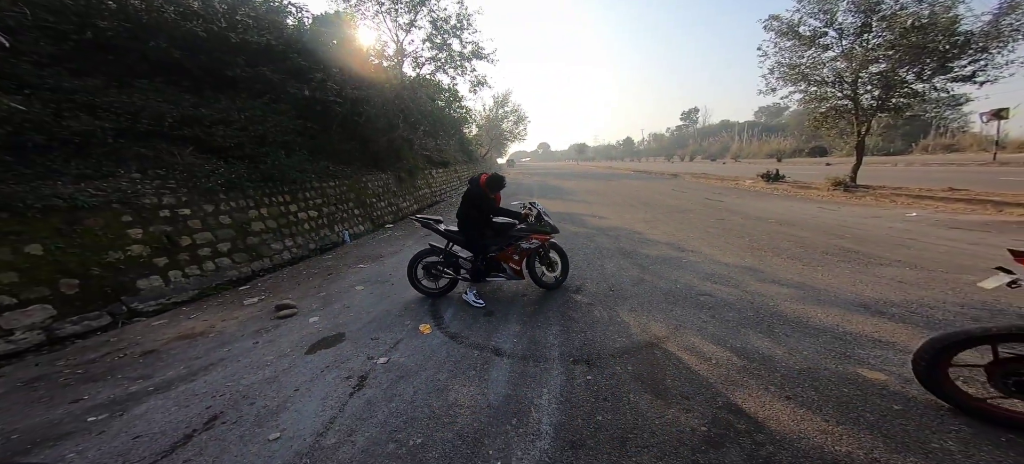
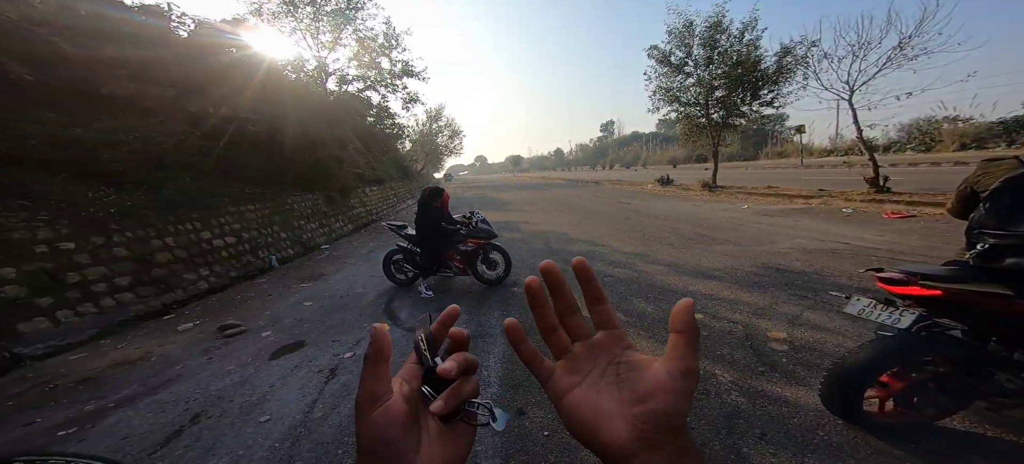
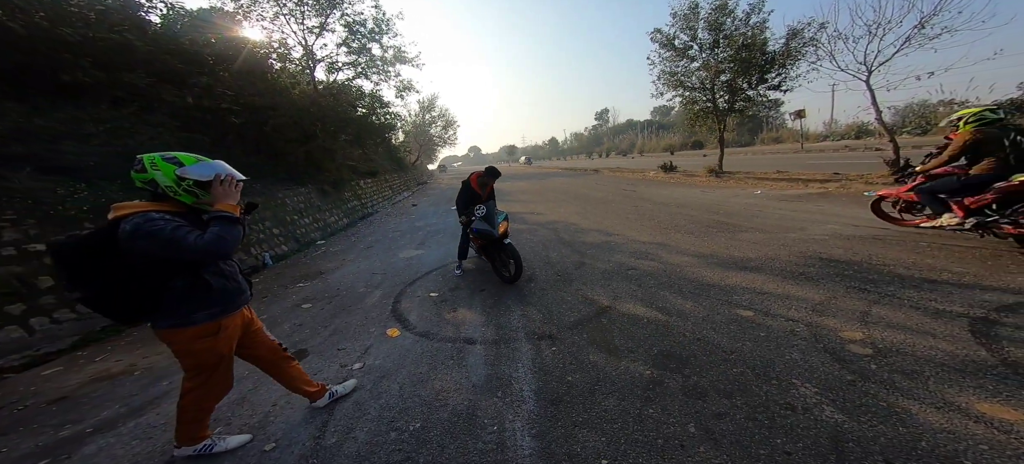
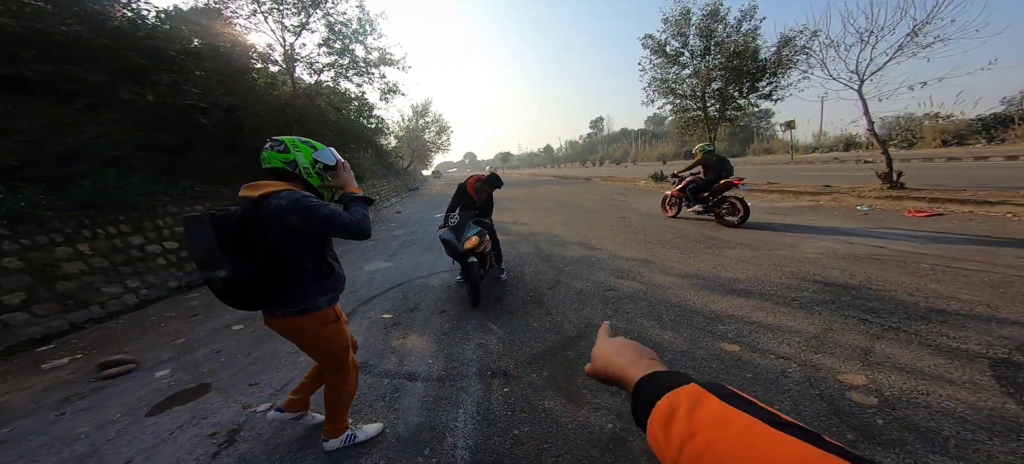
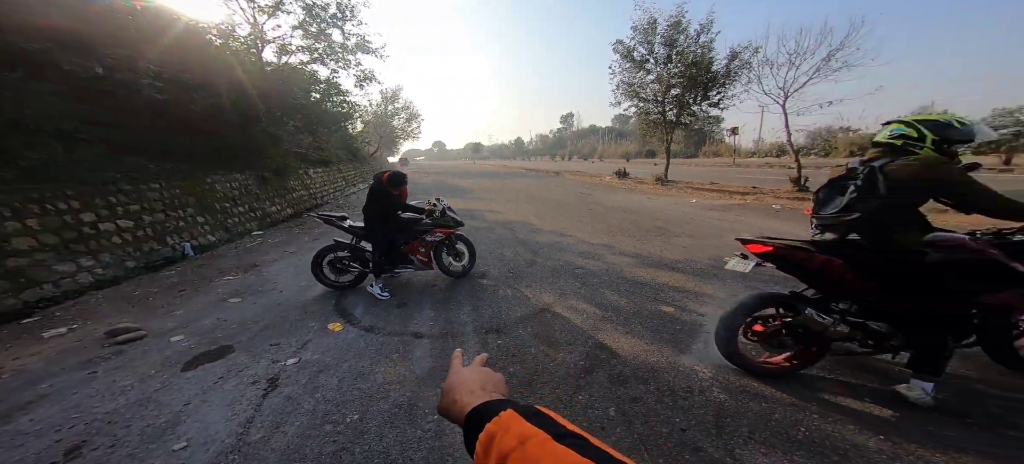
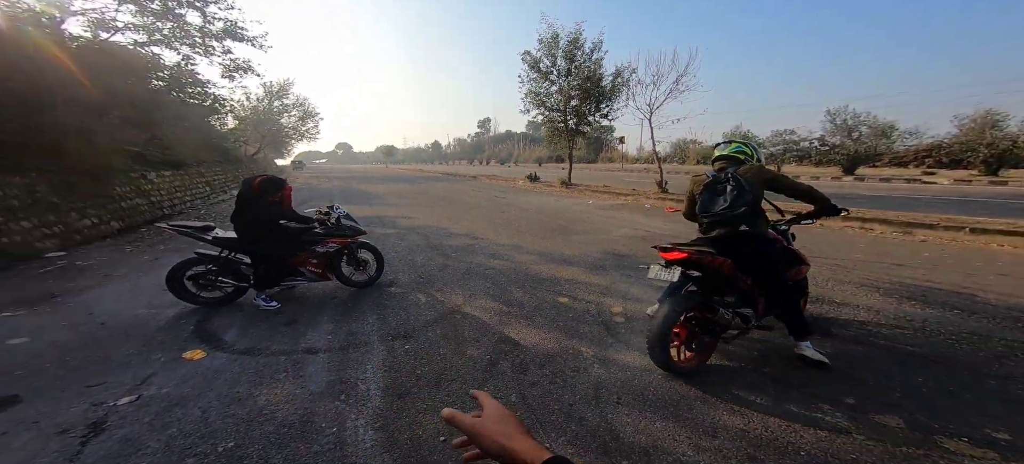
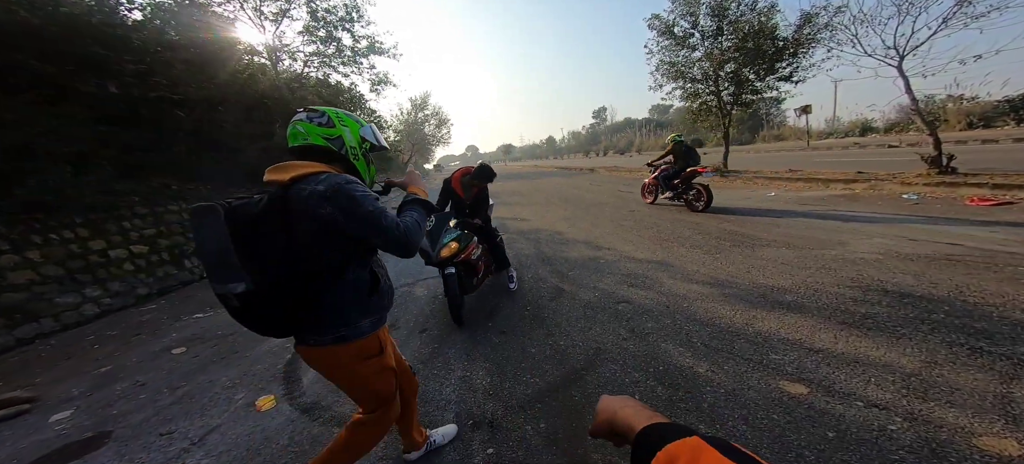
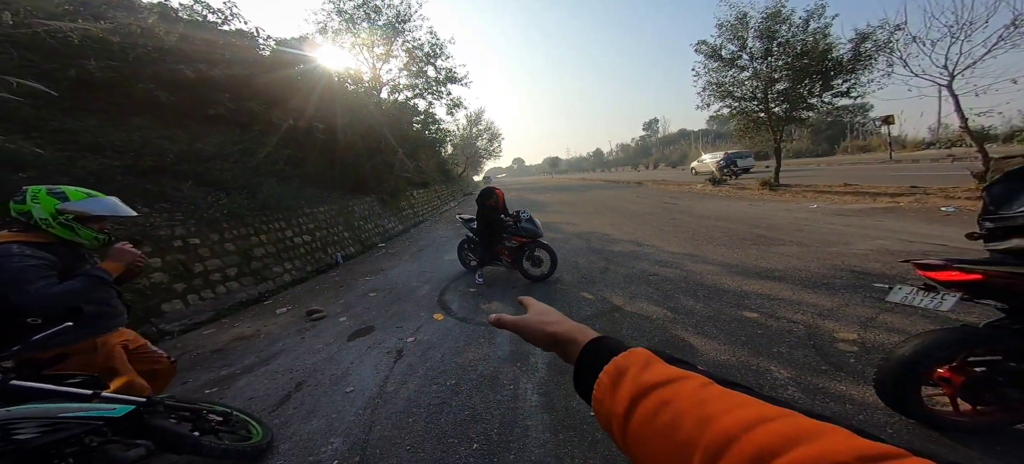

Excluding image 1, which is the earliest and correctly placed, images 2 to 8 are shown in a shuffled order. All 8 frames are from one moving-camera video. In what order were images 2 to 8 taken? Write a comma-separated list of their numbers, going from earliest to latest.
5, 6, 2, 8, 3, 4, 7
